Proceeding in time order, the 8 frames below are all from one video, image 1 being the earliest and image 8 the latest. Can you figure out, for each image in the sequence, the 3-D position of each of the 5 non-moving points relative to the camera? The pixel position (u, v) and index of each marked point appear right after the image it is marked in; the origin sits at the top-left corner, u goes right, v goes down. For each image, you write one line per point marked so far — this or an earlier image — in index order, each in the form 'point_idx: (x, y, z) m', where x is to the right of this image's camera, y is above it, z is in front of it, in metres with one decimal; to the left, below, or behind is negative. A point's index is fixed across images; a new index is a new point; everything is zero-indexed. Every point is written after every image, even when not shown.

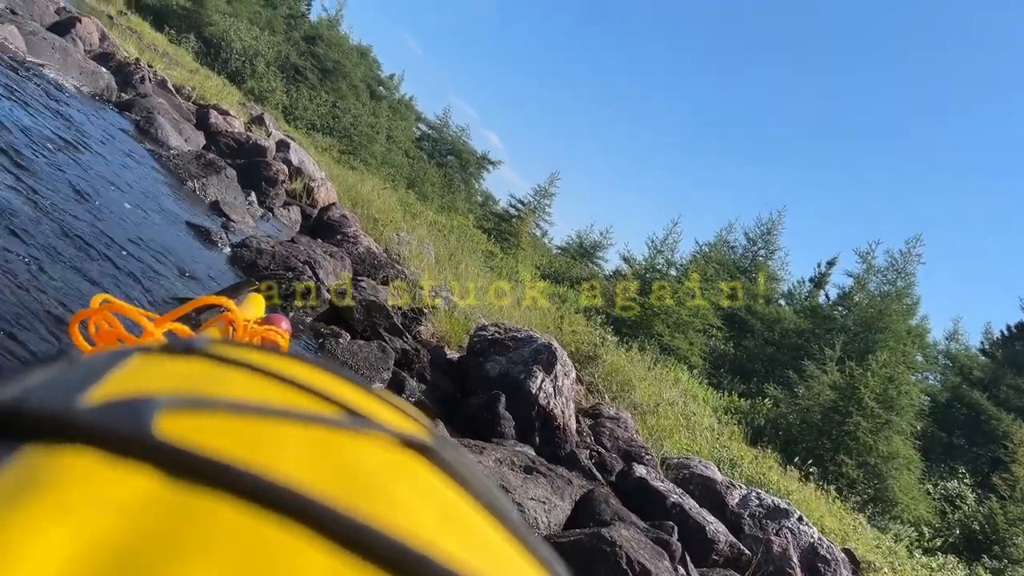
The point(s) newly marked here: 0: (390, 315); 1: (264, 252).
0: (-1.4, -0.3, +8.1) m
1: (-2.9, +0.4, +8.3) m
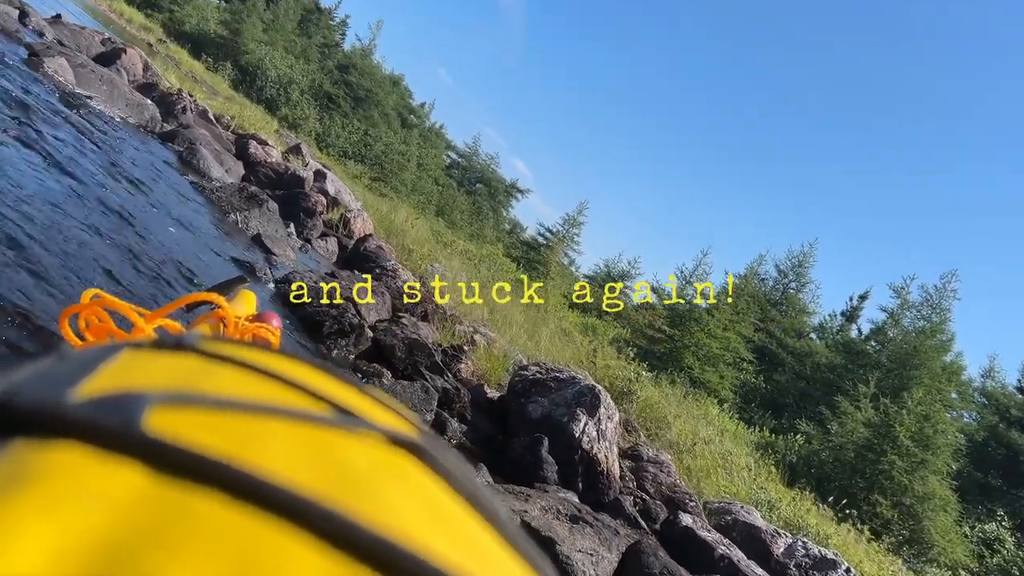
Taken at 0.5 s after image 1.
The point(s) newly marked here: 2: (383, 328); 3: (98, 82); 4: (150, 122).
0: (-0.9, -0.8, +8.0) m
1: (-2.4, 0.0, +8.3) m
2: (-1.5, -0.5, +8.3) m
3: (-7.2, +3.5, +12.2) m
4: (-6.6, +3.0, +12.9) m
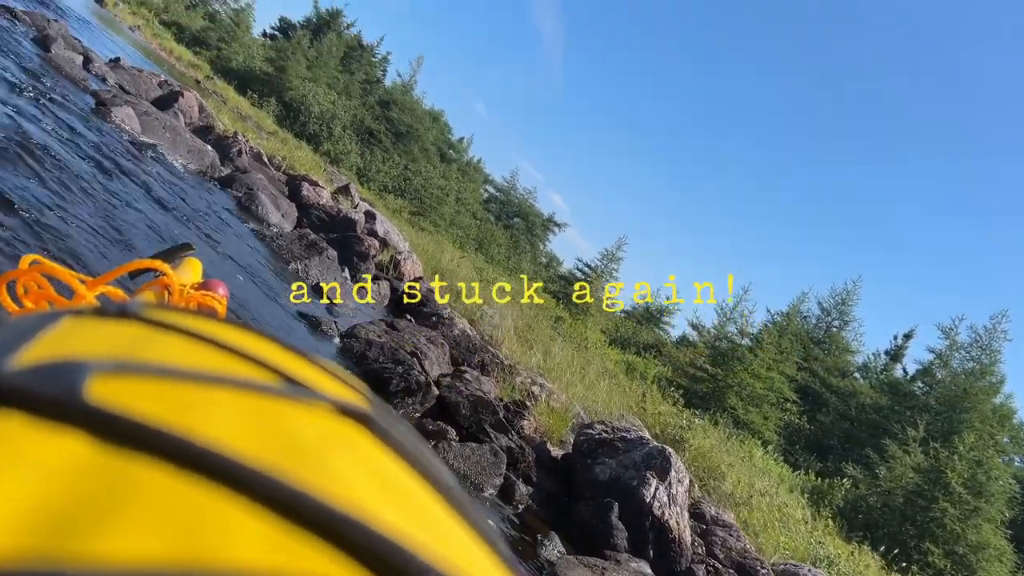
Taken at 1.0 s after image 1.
0: (-0.2, -1.4, +7.8) m
1: (-1.6, -0.7, +8.2) m
2: (-0.8, -1.2, +8.2) m
3: (-6.3, +2.8, +12.4) m
4: (-5.6, +2.2, +13.1) m
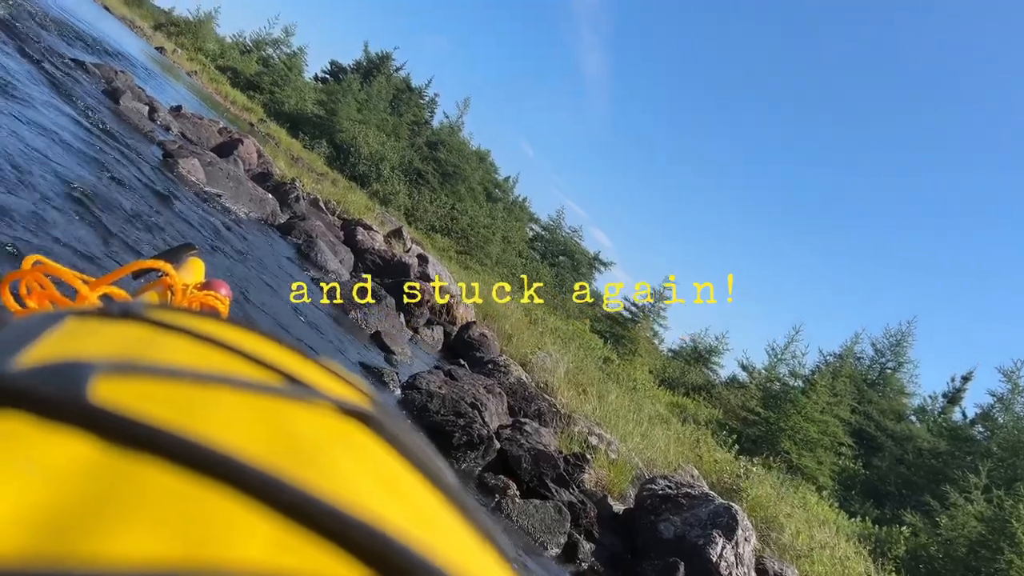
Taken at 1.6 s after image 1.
0: (+0.5, -2.0, +7.8) m
1: (-0.9, -1.3, +8.3) m
2: (0.0, -1.8, +8.2) m
3: (-5.3, +2.0, +12.9) m
4: (-4.7, +1.4, +13.4) m
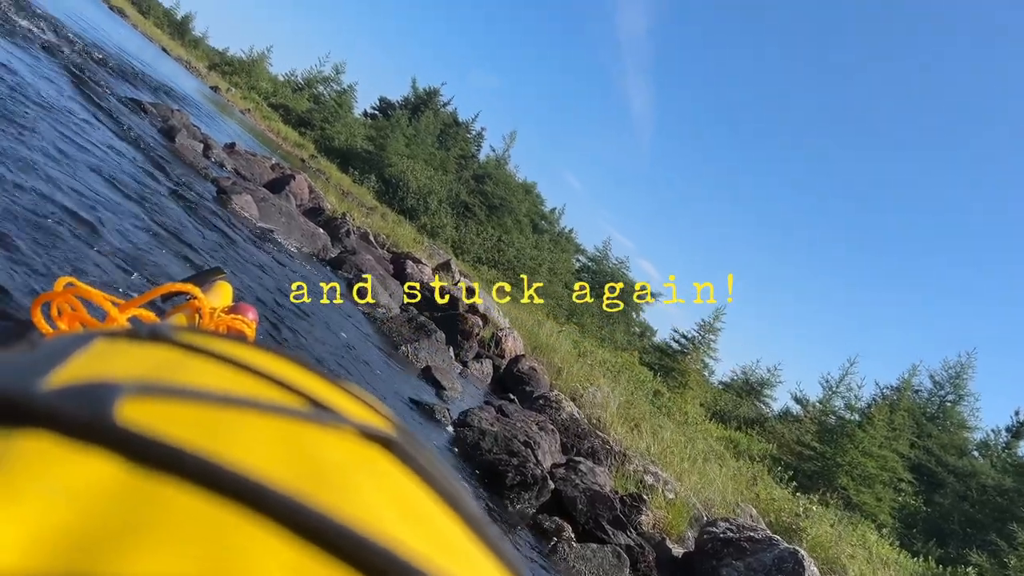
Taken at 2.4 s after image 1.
0: (+1.1, -2.4, +7.6) m
1: (-0.3, -1.7, +8.2) m
2: (+0.6, -2.2, +8.1) m
3: (-4.4, +1.4, +13.2) m
4: (-3.7, +0.7, +13.7) m
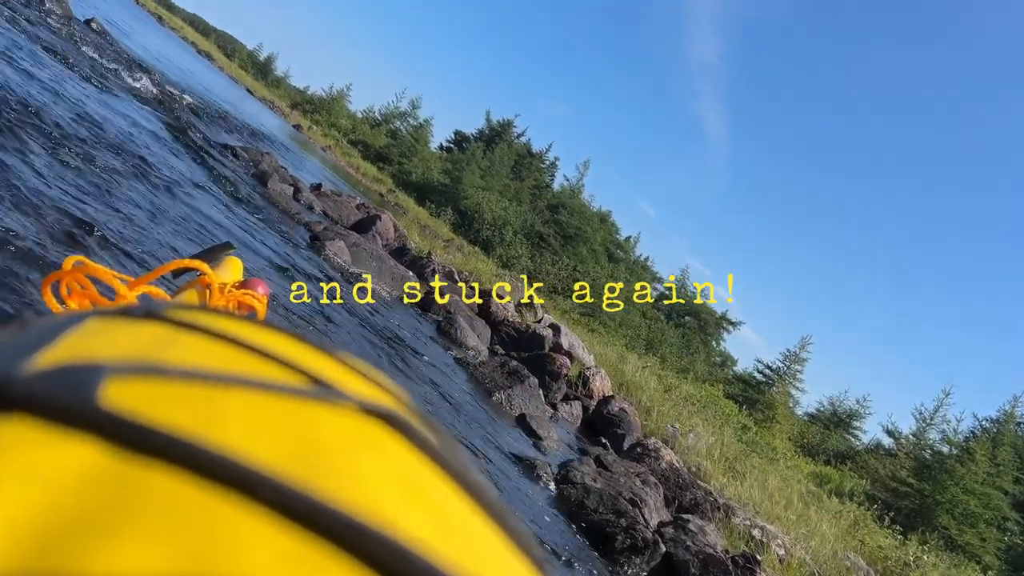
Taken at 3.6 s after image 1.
0: (+2.2, -2.9, +7.3) m
1: (+0.9, -2.2, +8.0) m
2: (+1.7, -2.7, +7.8) m
3: (-2.8, +0.6, +13.5) m
4: (-2.0, 0.0, +13.9) m
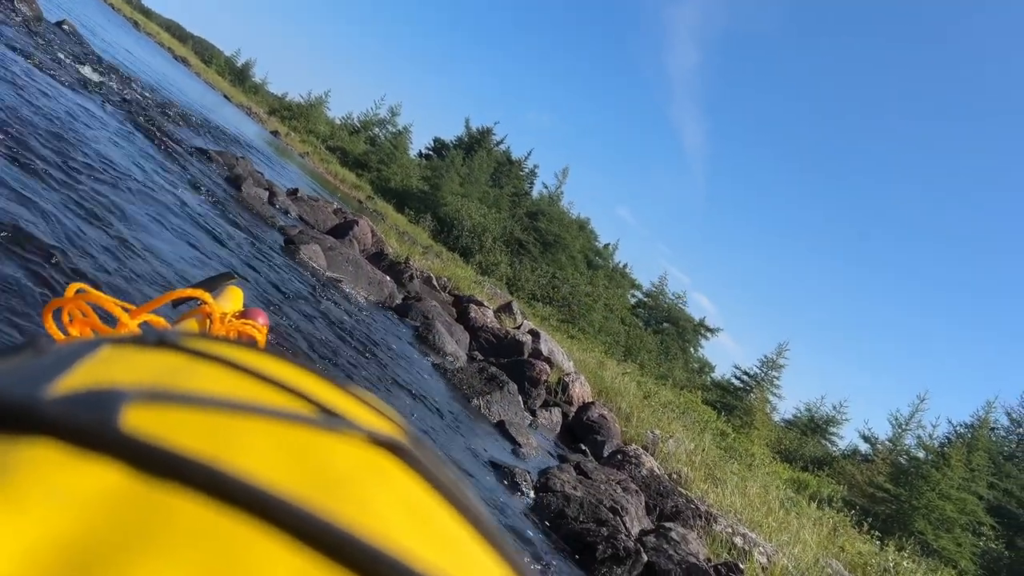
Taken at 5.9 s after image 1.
0: (+2.0, -3.0, +7.2) m
1: (+0.6, -2.3, +7.9) m
2: (+1.5, -2.8, +7.7) m
3: (-3.2, +0.5, +13.3) m
4: (-2.5, -0.2, +13.7) m
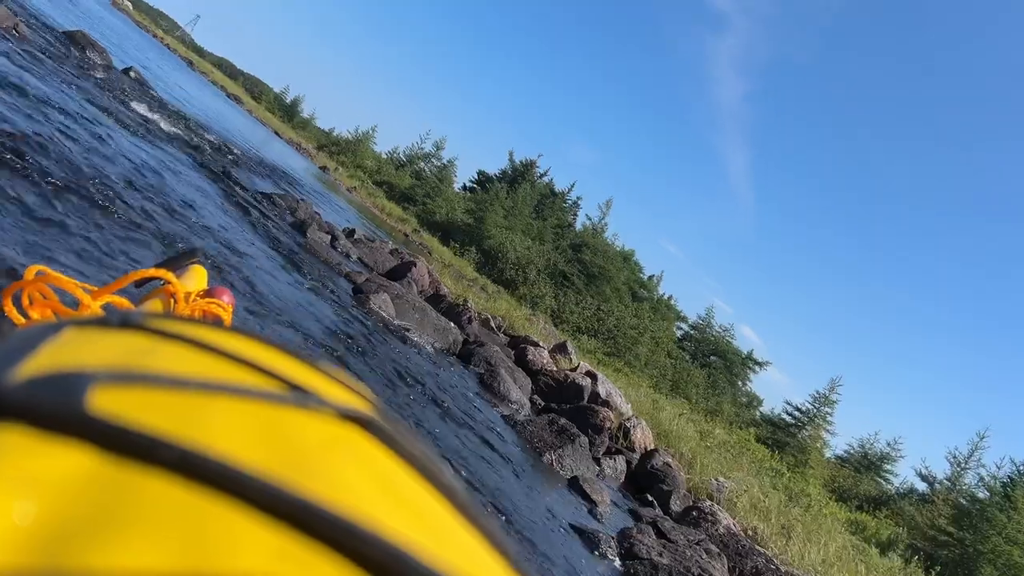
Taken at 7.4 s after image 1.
0: (+2.8, -3.5, +6.9) m
1: (+1.5, -2.9, +7.7) m
2: (+2.3, -3.4, +7.4) m
3: (-2.1, -0.3, +13.3) m
4: (-1.3, -1.0, +13.7) m
